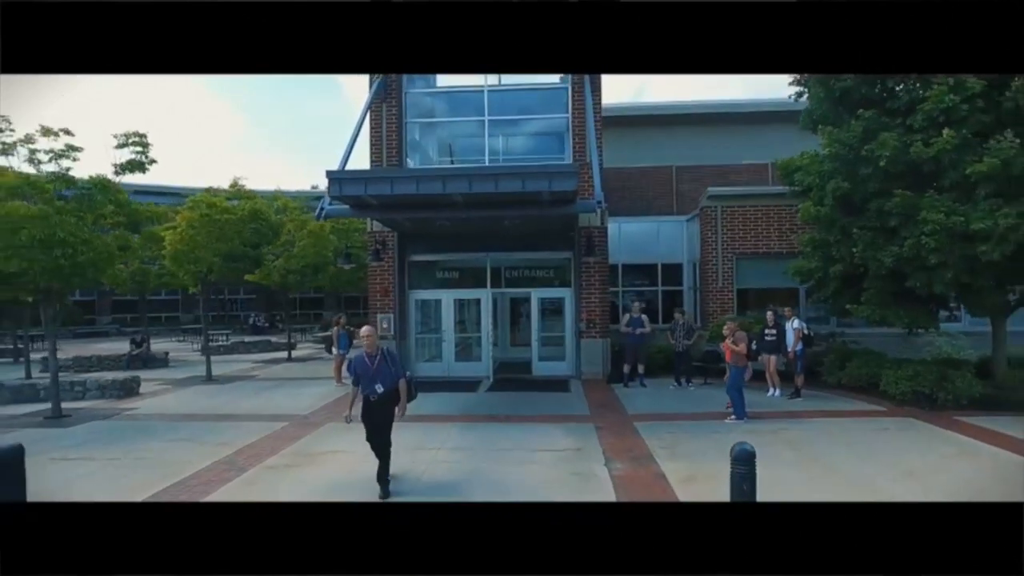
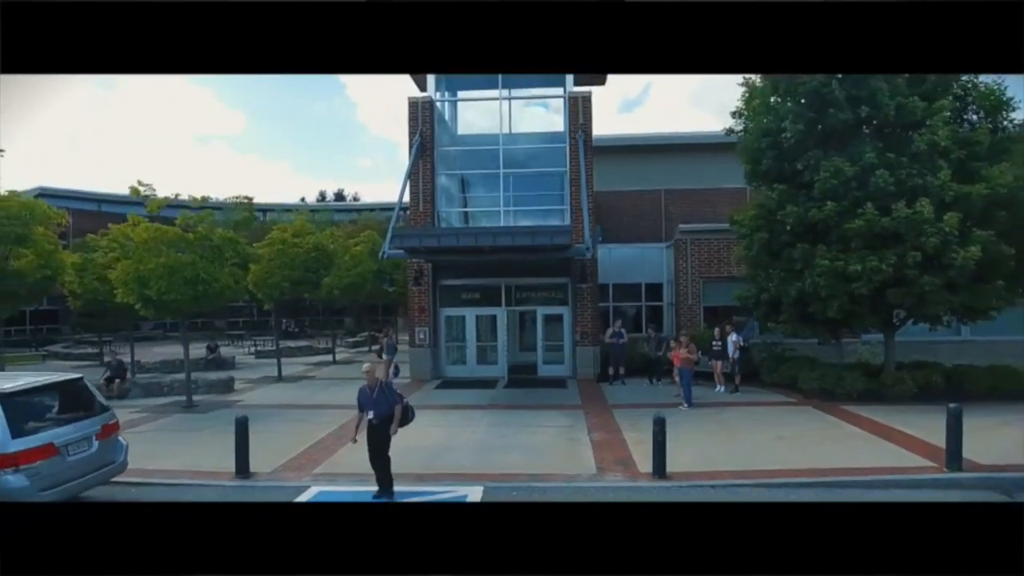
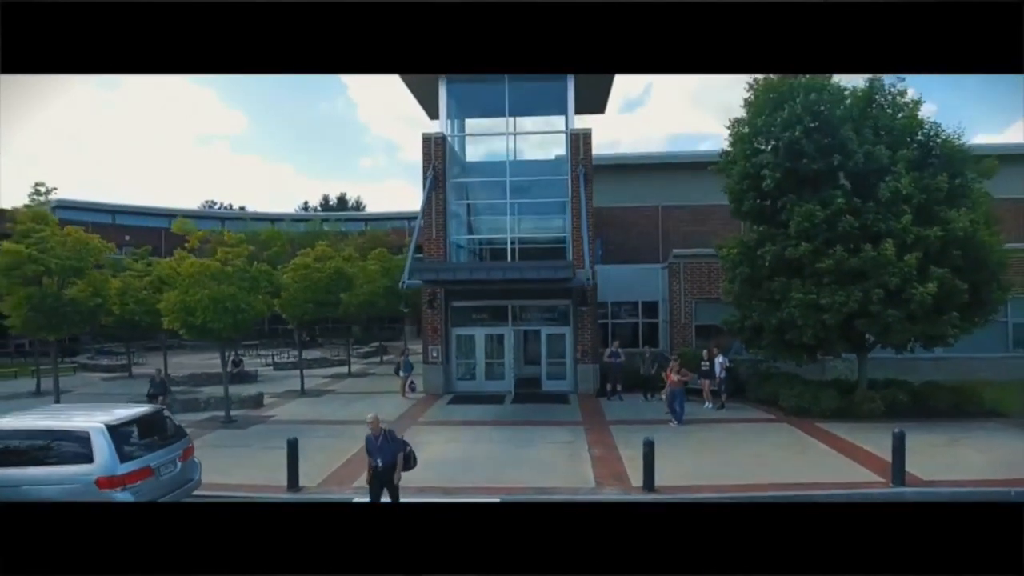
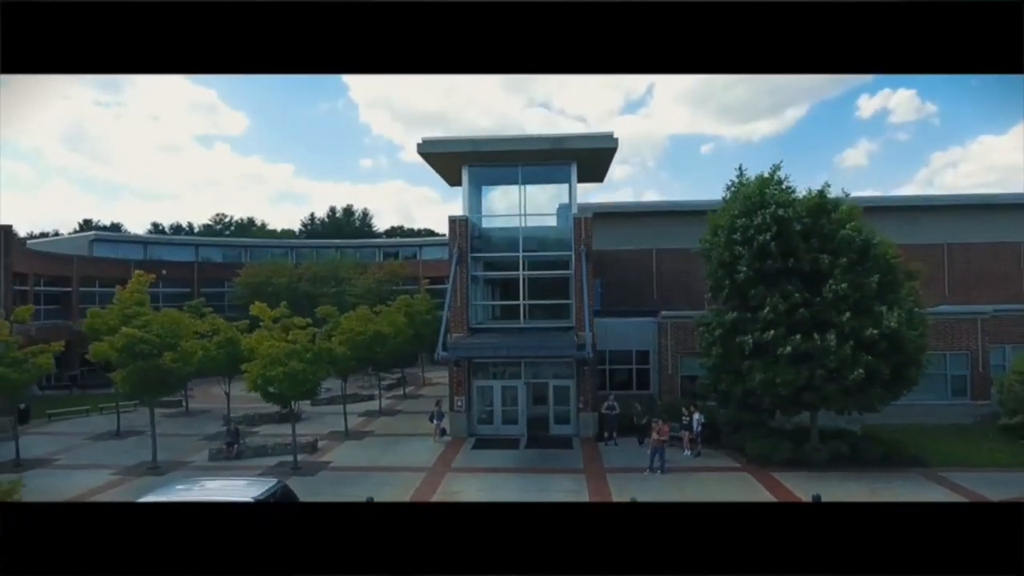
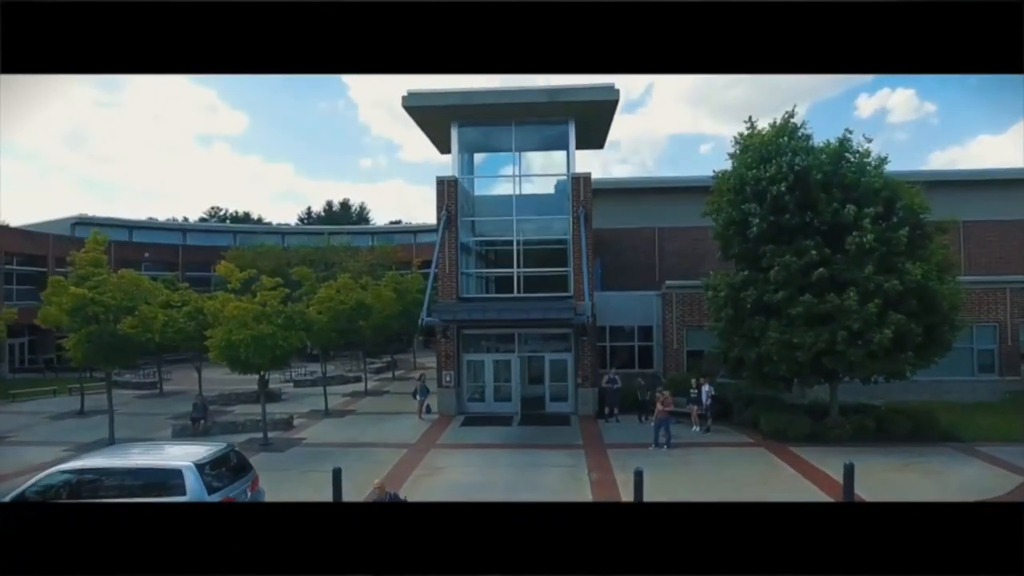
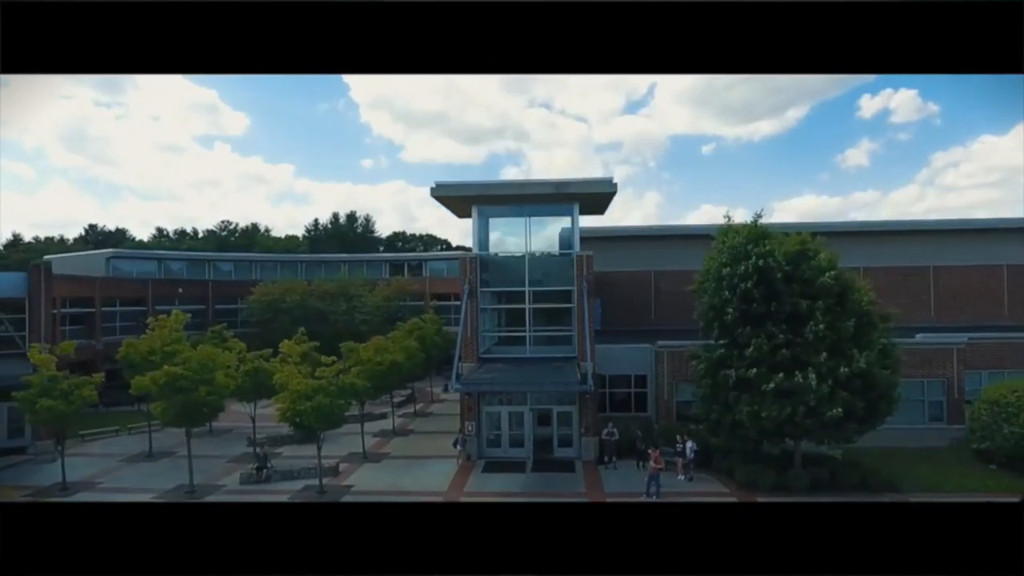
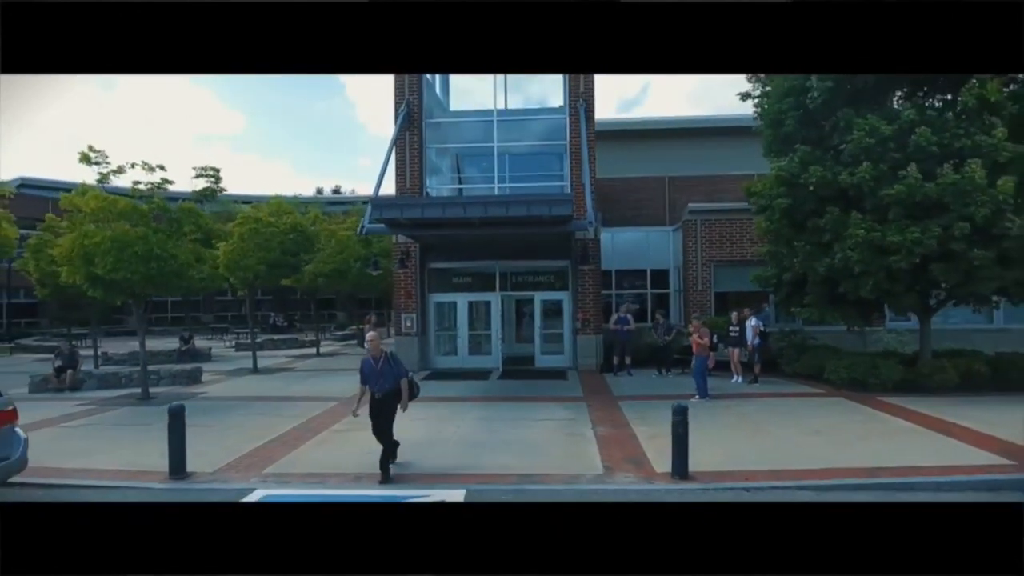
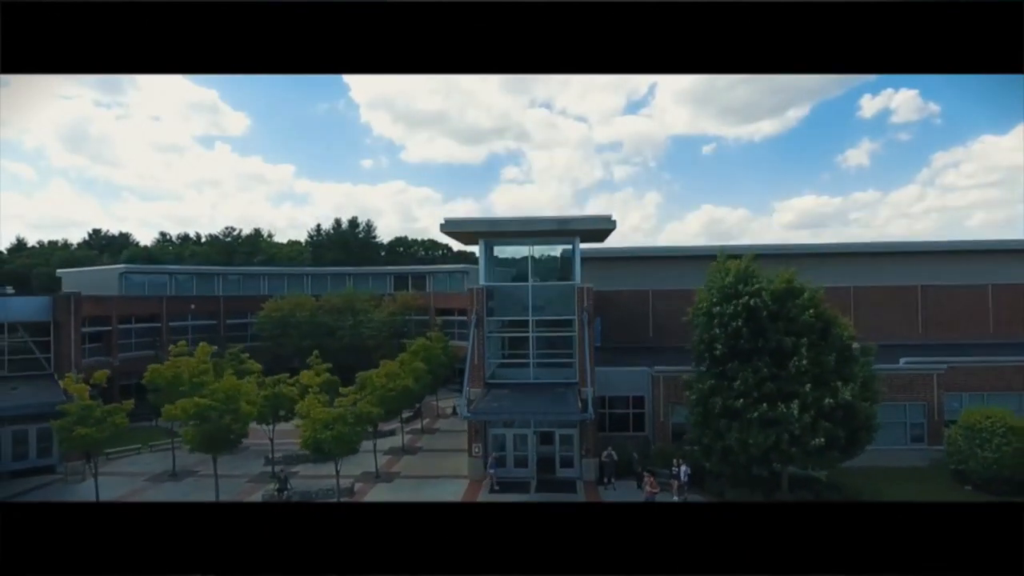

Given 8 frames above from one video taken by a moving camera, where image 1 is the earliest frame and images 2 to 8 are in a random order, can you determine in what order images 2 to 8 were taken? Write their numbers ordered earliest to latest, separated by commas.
7, 2, 3, 5, 4, 6, 8
